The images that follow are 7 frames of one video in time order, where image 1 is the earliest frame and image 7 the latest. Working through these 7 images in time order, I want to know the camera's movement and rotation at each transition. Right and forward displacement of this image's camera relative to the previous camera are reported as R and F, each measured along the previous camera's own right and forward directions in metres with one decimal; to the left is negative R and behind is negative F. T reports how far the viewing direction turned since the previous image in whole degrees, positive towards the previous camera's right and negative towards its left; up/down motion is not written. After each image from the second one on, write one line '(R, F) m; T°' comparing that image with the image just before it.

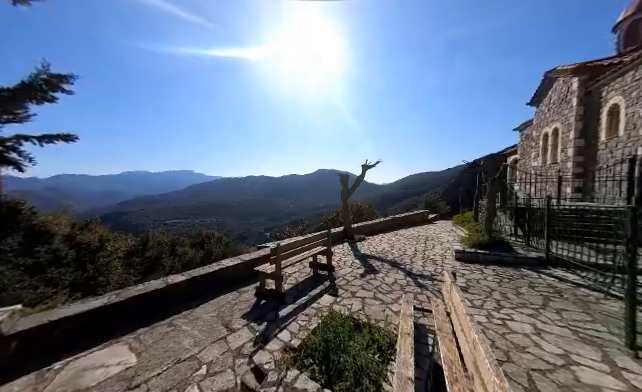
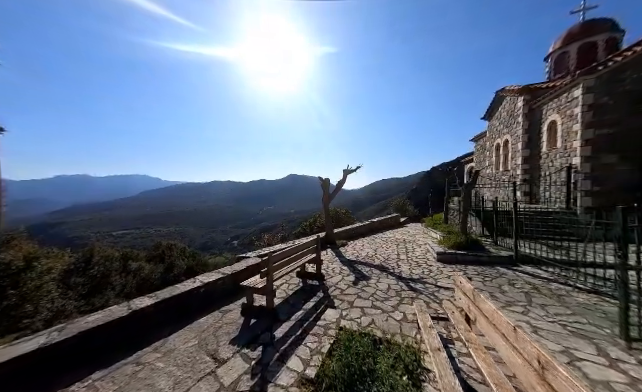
(-0.5, +0.3) m; +8°
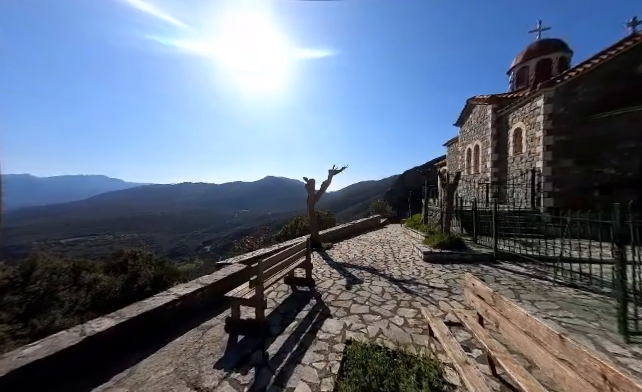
(-0.3, +0.3) m; +6°
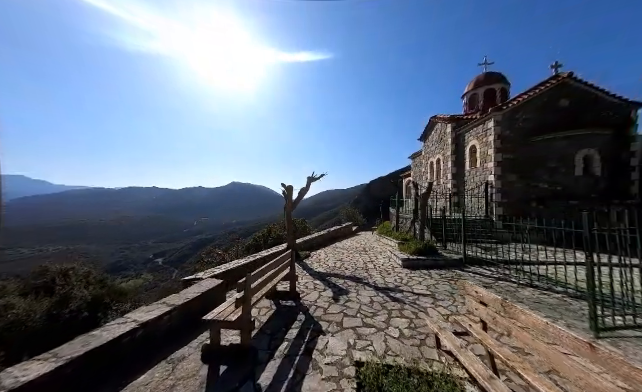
(-0.4, +0.2) m; +9°
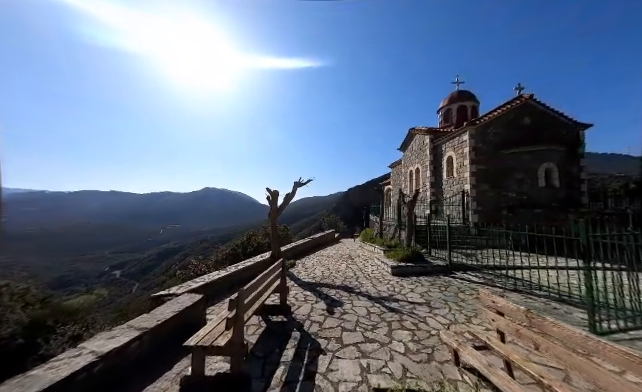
(-0.4, +0.3) m; +6°
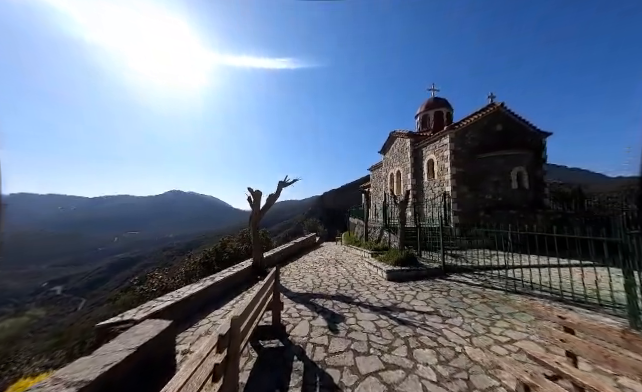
(-0.5, +0.7) m; +7°
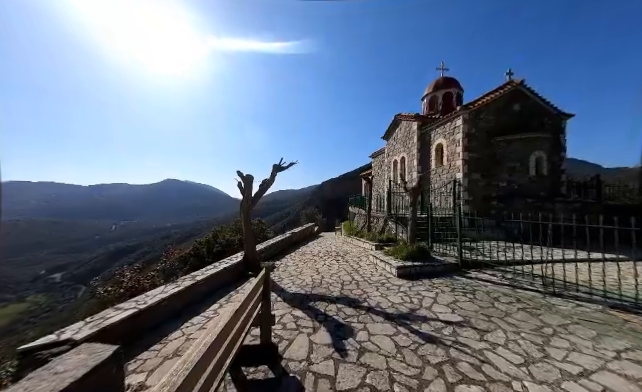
(-0.1, +1.0) m; +1°
